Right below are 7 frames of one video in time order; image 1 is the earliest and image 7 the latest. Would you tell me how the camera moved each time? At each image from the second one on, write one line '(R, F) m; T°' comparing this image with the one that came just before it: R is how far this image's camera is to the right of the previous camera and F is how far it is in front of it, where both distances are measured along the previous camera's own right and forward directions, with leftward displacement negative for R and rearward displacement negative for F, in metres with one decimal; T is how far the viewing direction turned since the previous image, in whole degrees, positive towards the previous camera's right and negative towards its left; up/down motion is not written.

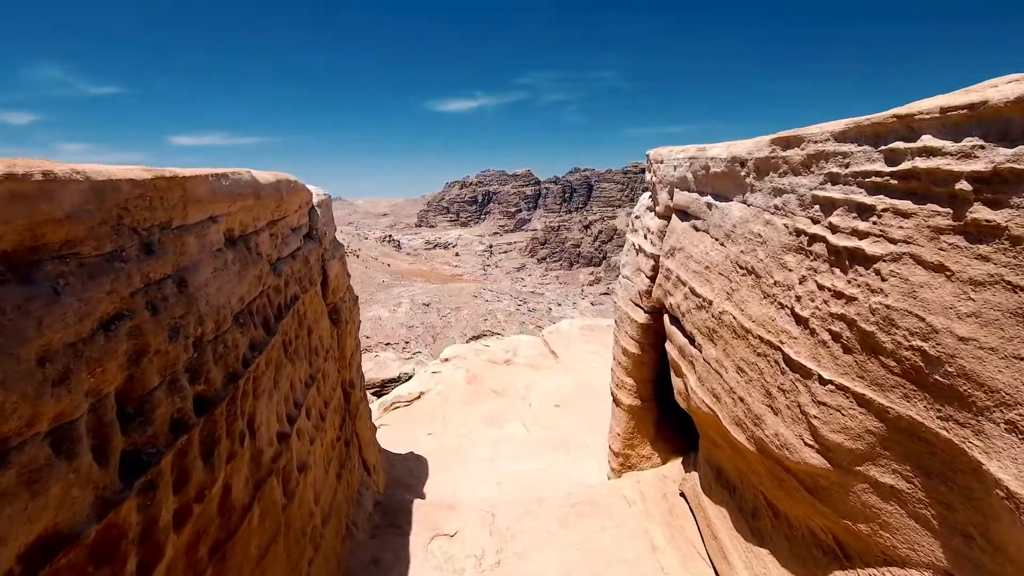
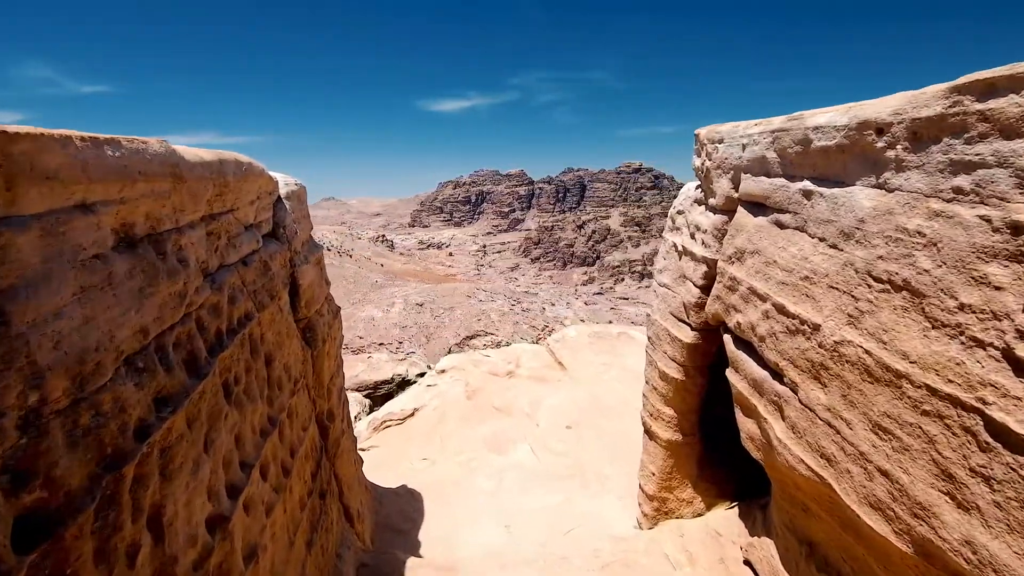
(-0.2, +0.9) m; +1°
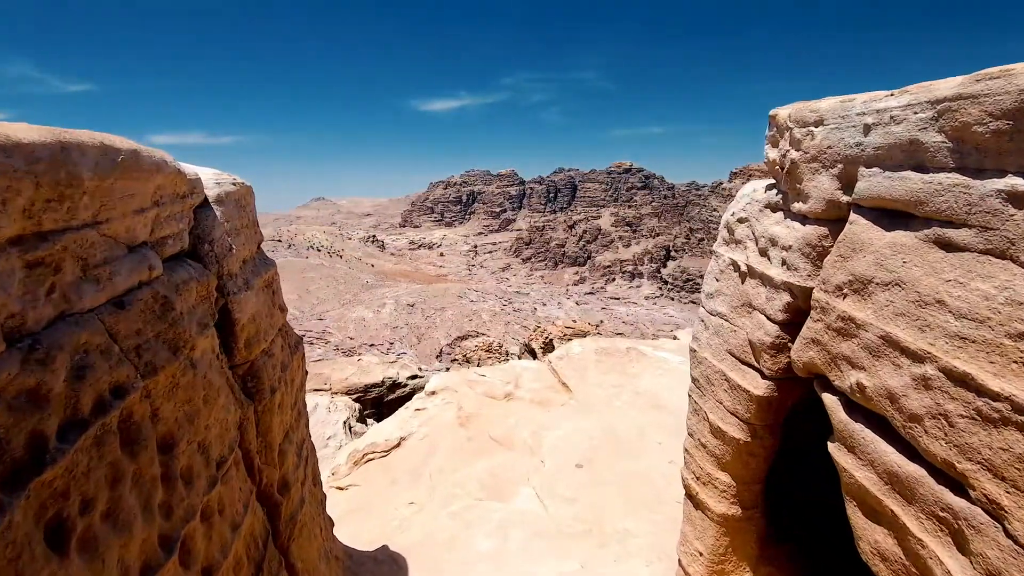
(-0.1, +1.0) m; +1°
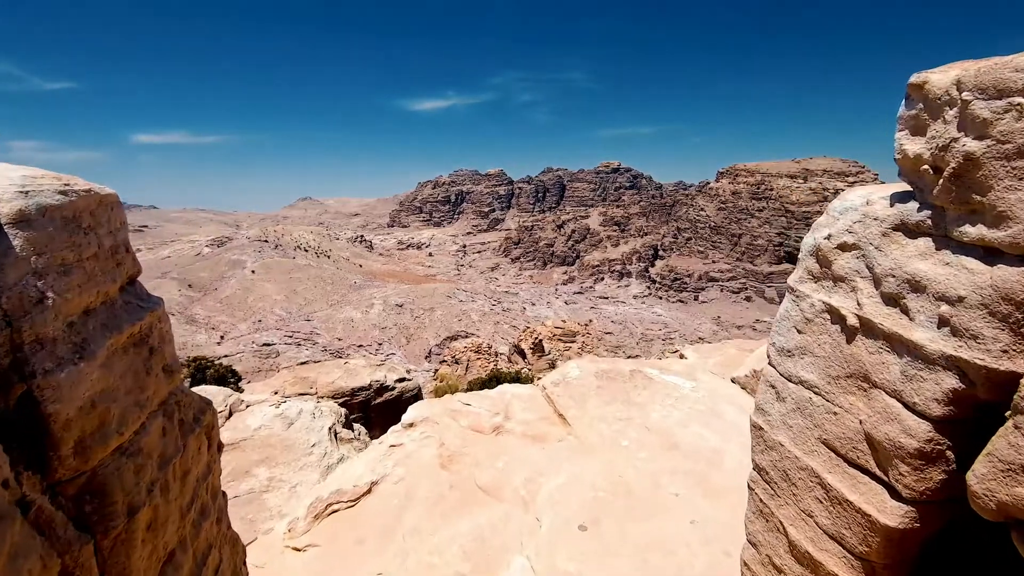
(0.0, +1.0) m; +1°
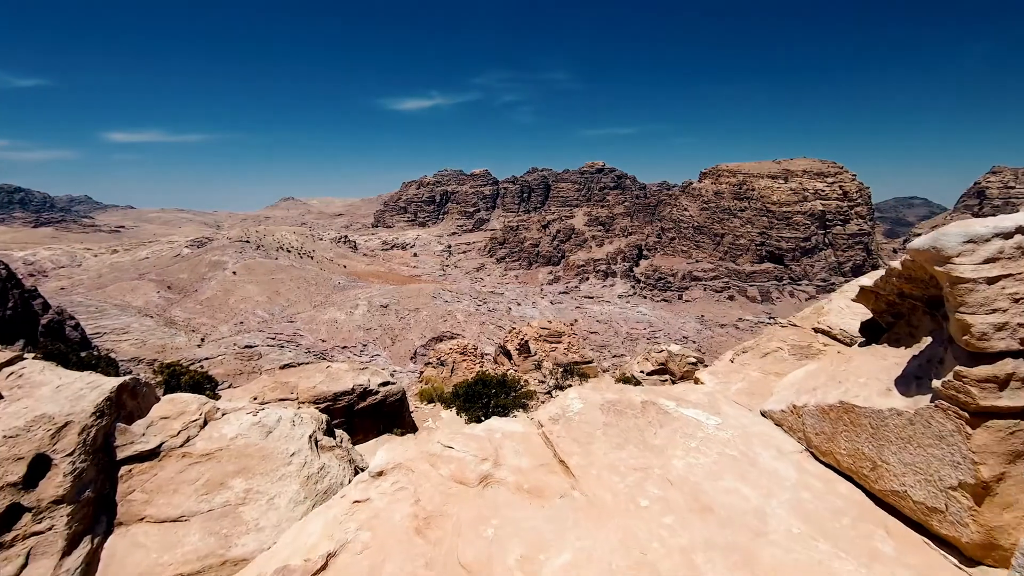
(-0.1, +1.3) m; +2°
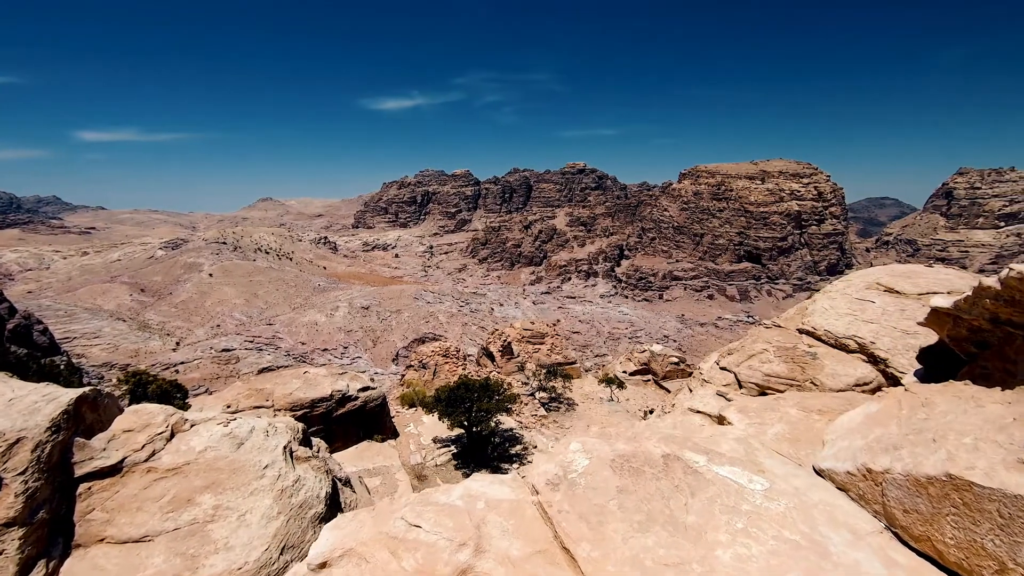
(0.0, +1.5) m; +2°
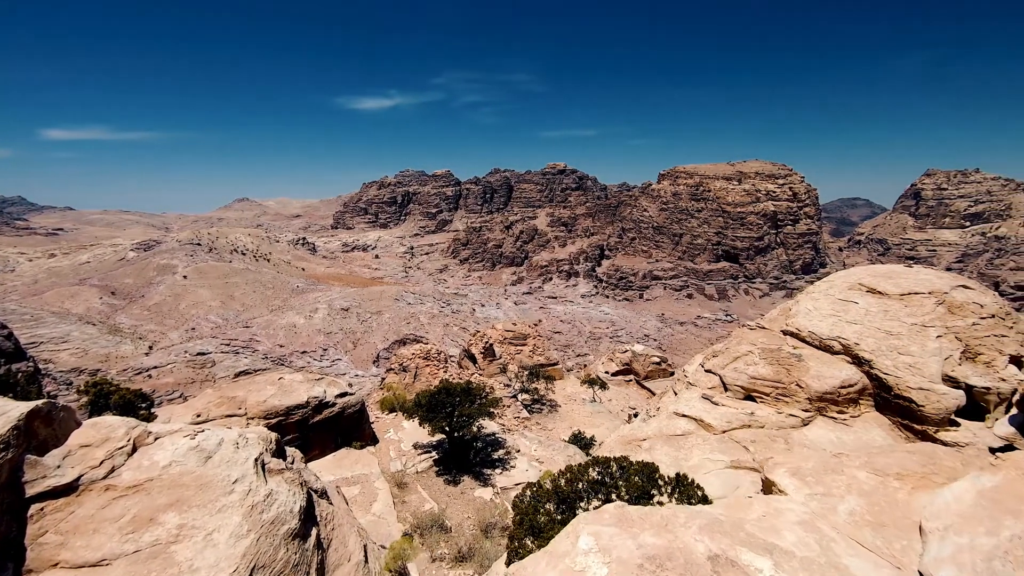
(0.0, +1.6) m; +2°
